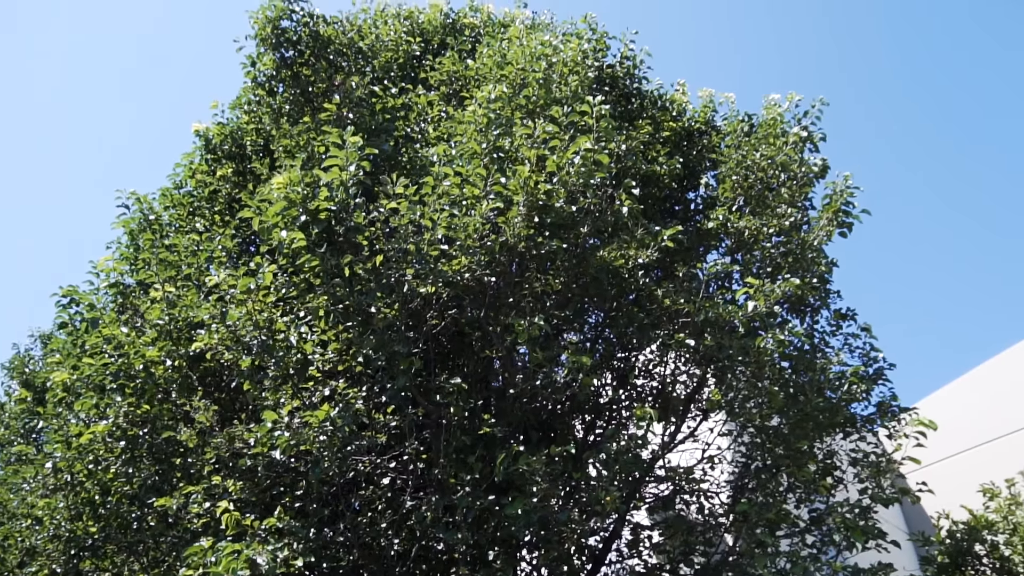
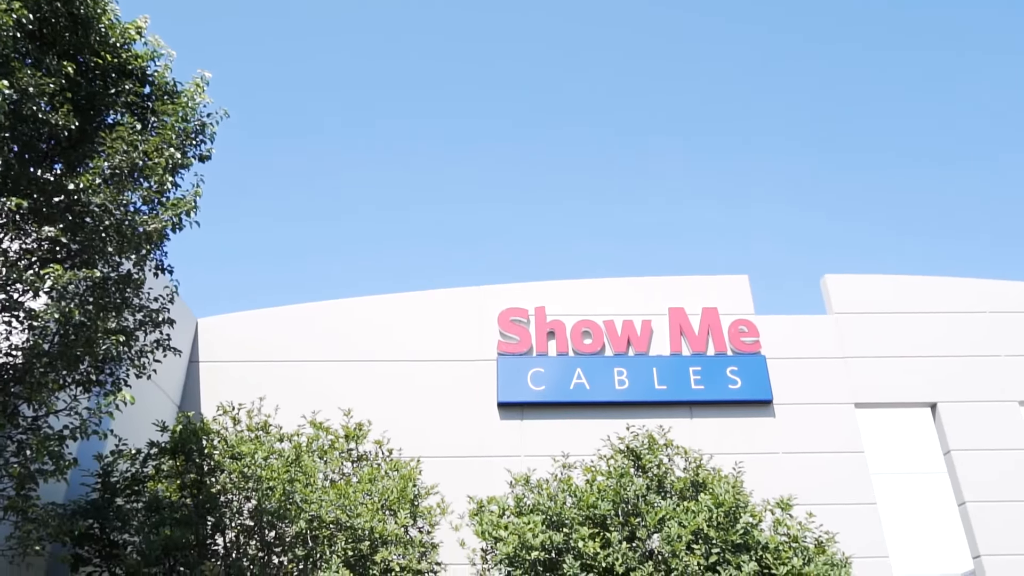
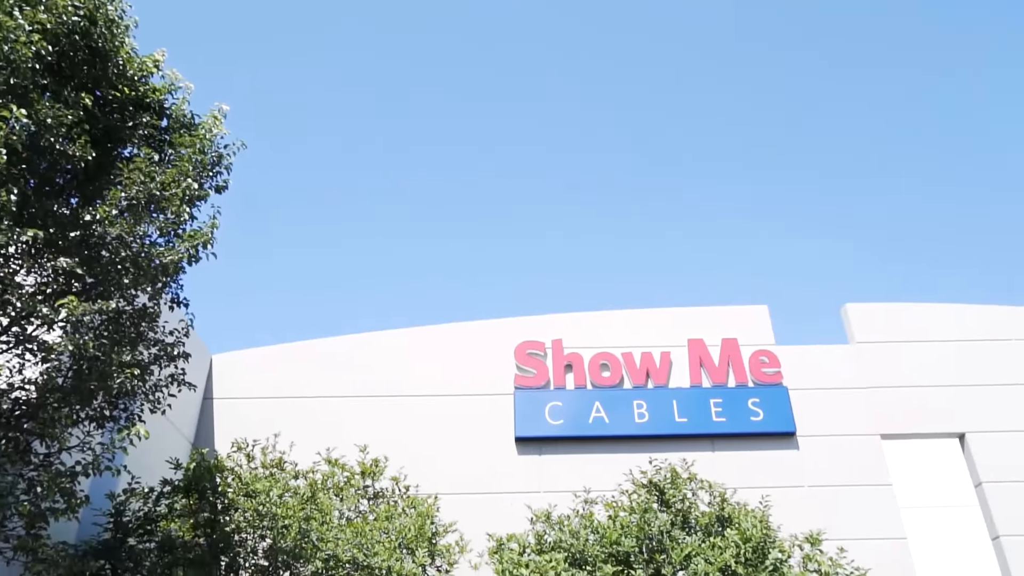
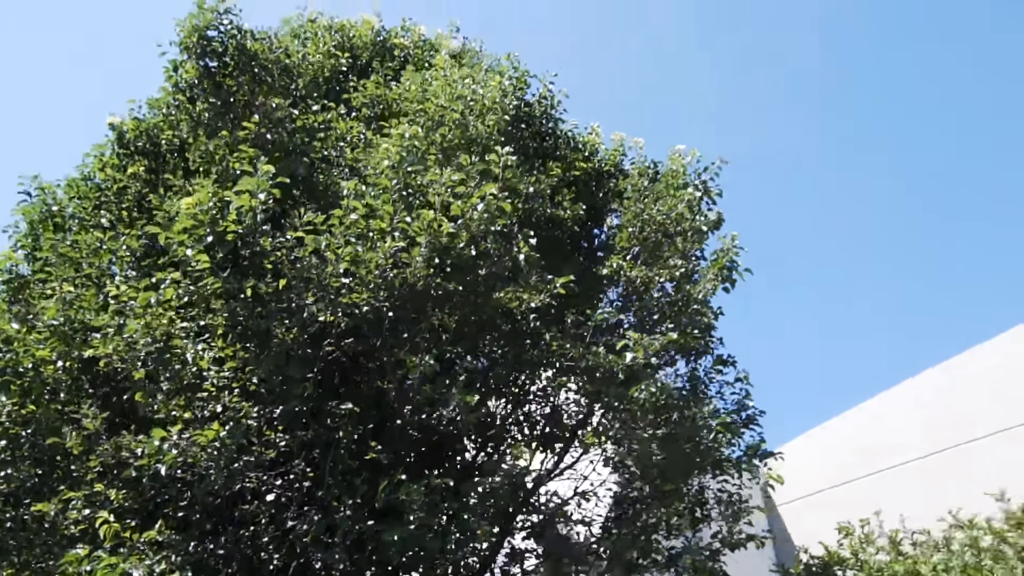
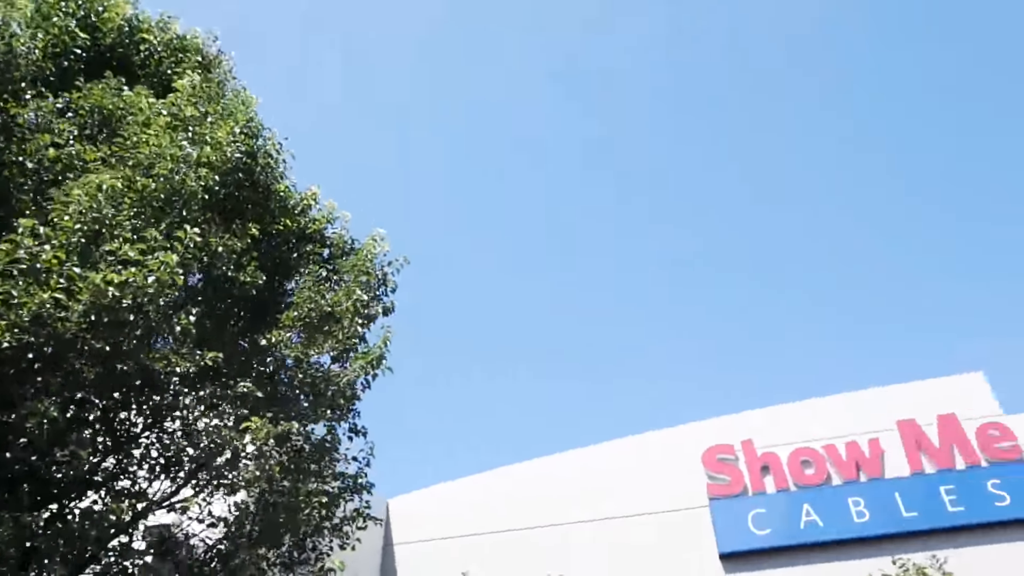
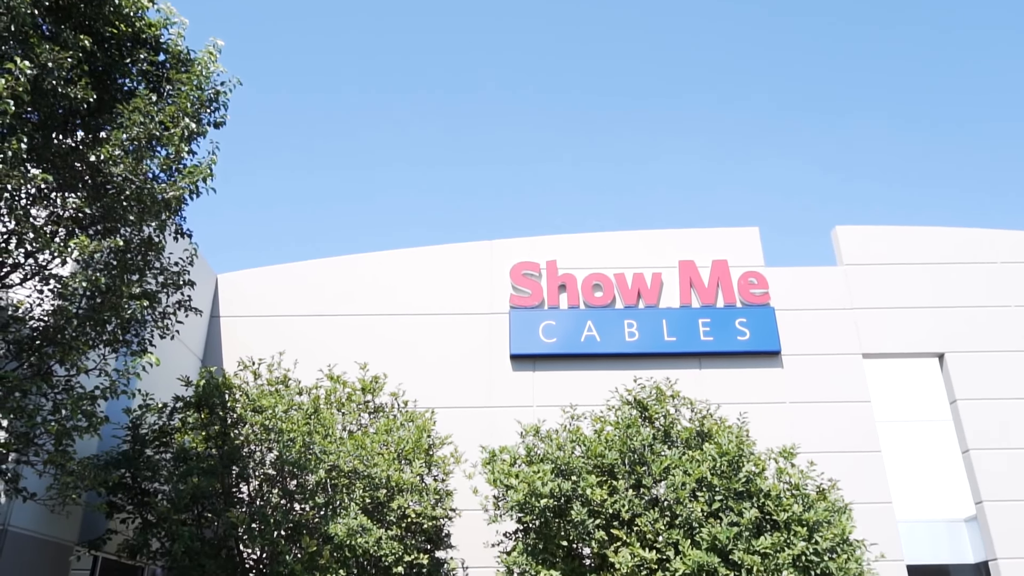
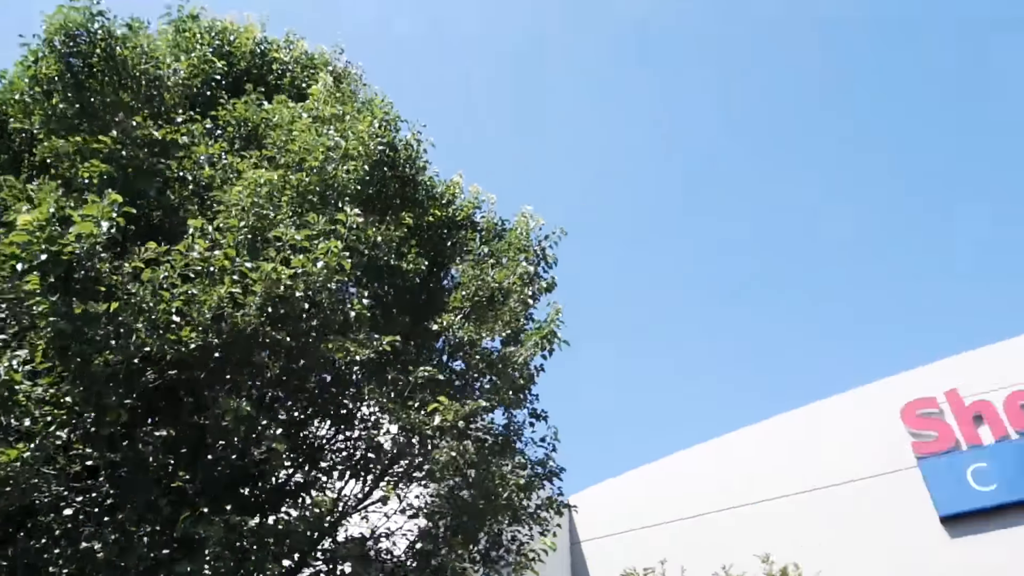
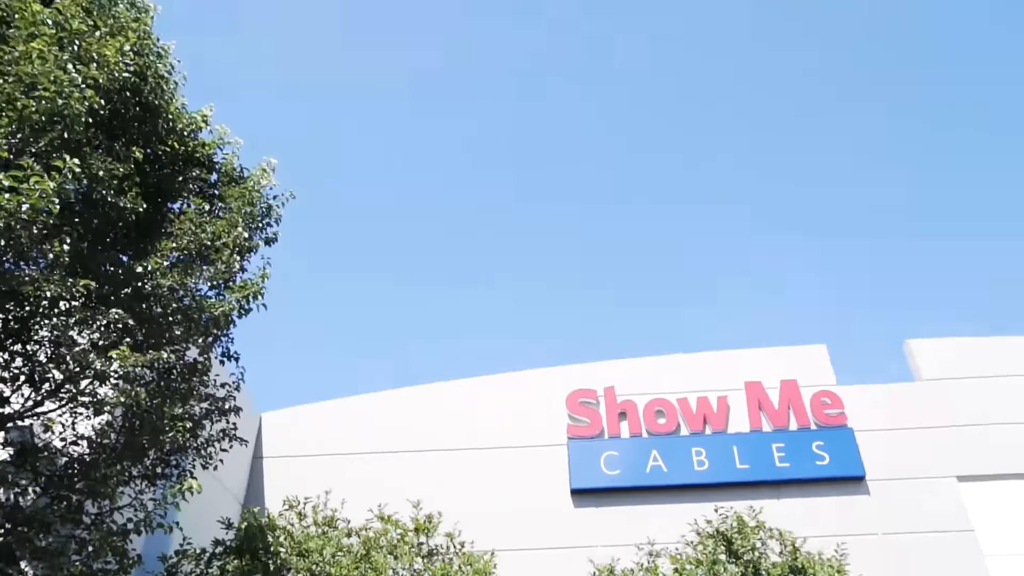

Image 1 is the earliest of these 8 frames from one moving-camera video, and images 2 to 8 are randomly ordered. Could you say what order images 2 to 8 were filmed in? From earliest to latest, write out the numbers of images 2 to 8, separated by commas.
4, 7, 5, 8, 3, 2, 6
